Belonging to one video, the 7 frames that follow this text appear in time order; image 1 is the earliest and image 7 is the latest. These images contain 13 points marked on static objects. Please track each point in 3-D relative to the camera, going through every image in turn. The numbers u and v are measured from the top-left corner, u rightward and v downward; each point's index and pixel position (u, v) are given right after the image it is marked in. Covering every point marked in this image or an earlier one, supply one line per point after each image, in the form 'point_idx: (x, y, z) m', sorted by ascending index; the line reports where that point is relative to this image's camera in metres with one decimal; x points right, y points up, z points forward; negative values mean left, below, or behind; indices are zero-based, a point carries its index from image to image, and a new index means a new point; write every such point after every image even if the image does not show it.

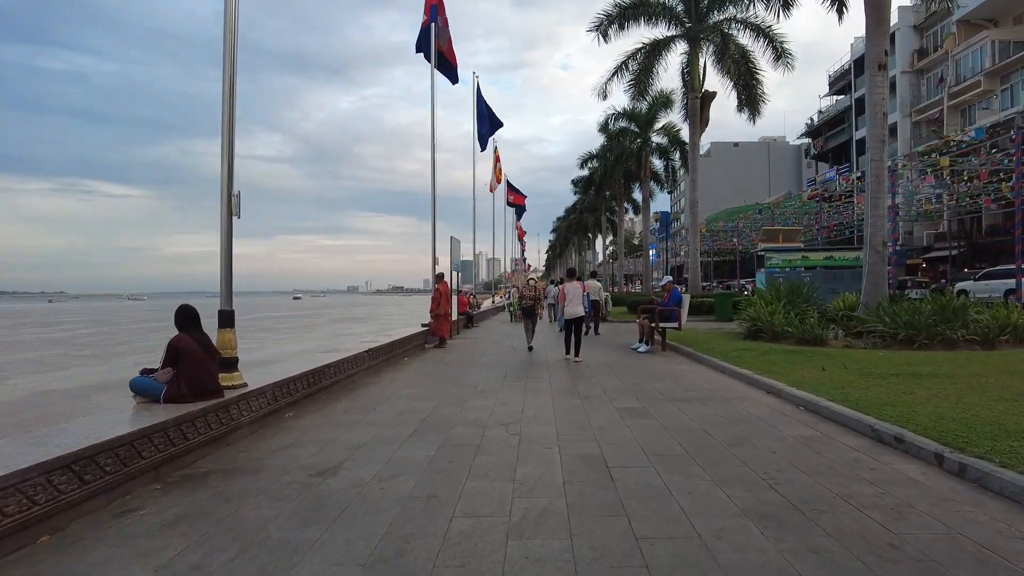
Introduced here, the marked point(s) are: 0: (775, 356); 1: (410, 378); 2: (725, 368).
0: (+4.8, -1.2, +12.2) m
1: (-1.7, -1.5, +10.9) m
2: (+3.5, -1.4, +11.1) m
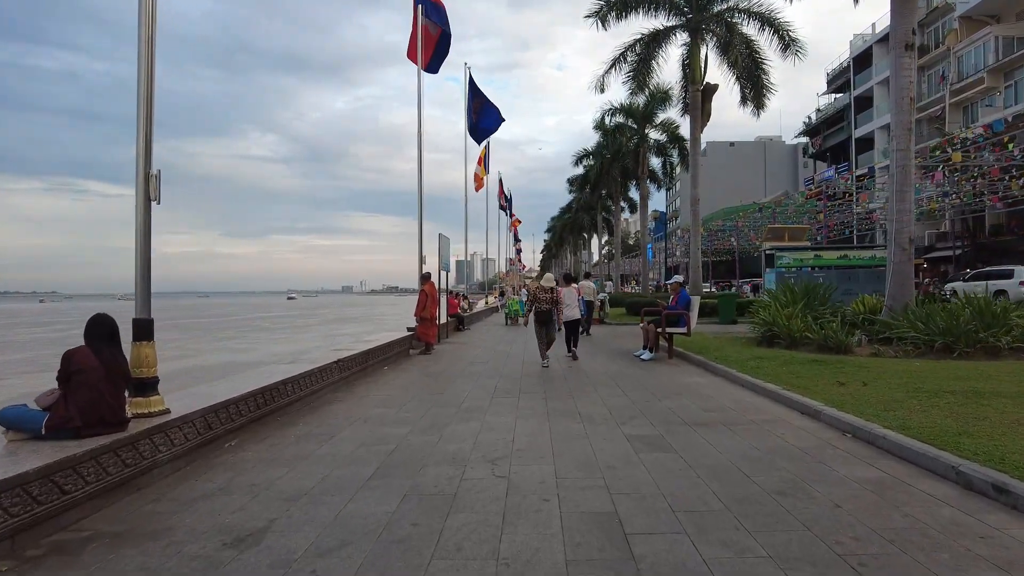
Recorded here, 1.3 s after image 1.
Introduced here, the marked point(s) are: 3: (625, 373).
0: (+4.6, -1.3, +10.9) m
1: (-1.8, -1.5, +9.6) m
2: (+3.4, -1.4, +9.8) m
3: (+1.9, -1.4, +11.5) m
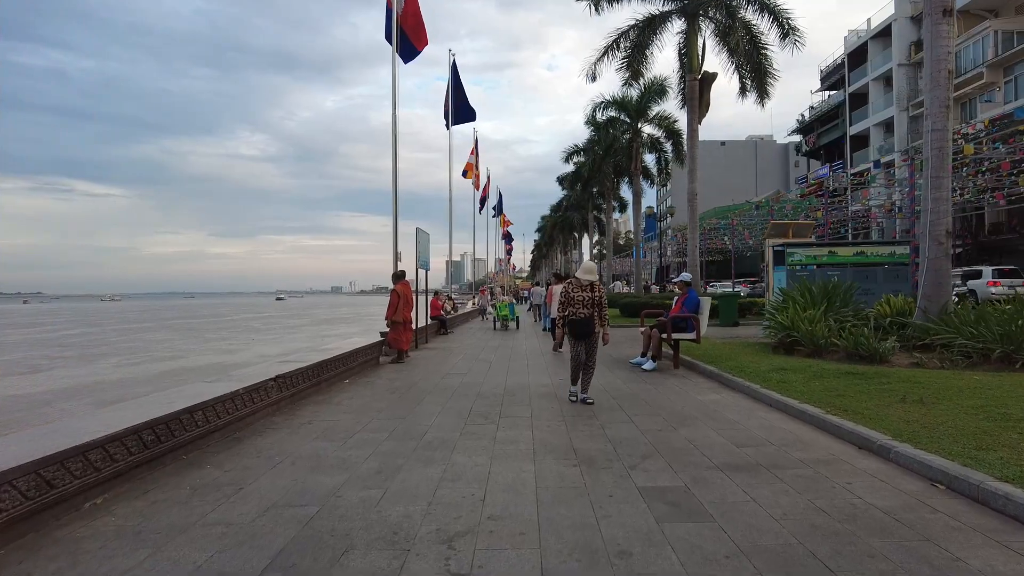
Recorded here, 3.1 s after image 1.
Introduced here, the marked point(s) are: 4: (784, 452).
0: (+4.4, -1.2, +9.2) m
1: (-2.0, -1.5, +7.8) m
2: (+3.1, -1.4, +8.0) m
3: (+1.7, -1.4, +9.8) m
4: (+2.3, -1.4, +5.8) m
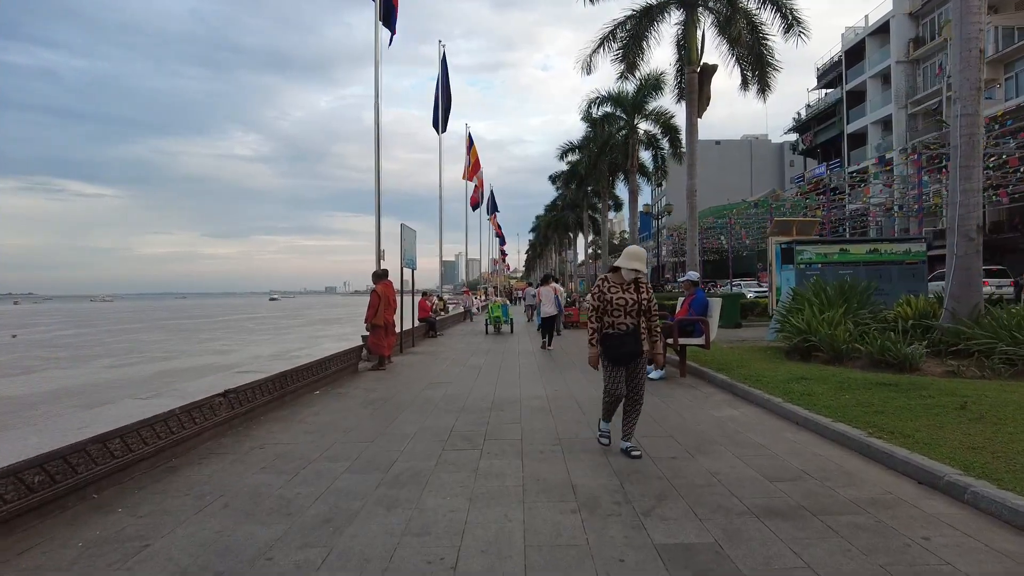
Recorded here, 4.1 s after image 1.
0: (+4.2, -1.2, +8.2) m
1: (-2.2, -1.5, +6.7) m
2: (+3.0, -1.4, +7.0) m
3: (+1.5, -1.4, +8.7) m
4: (+2.2, -1.4, +4.8) m
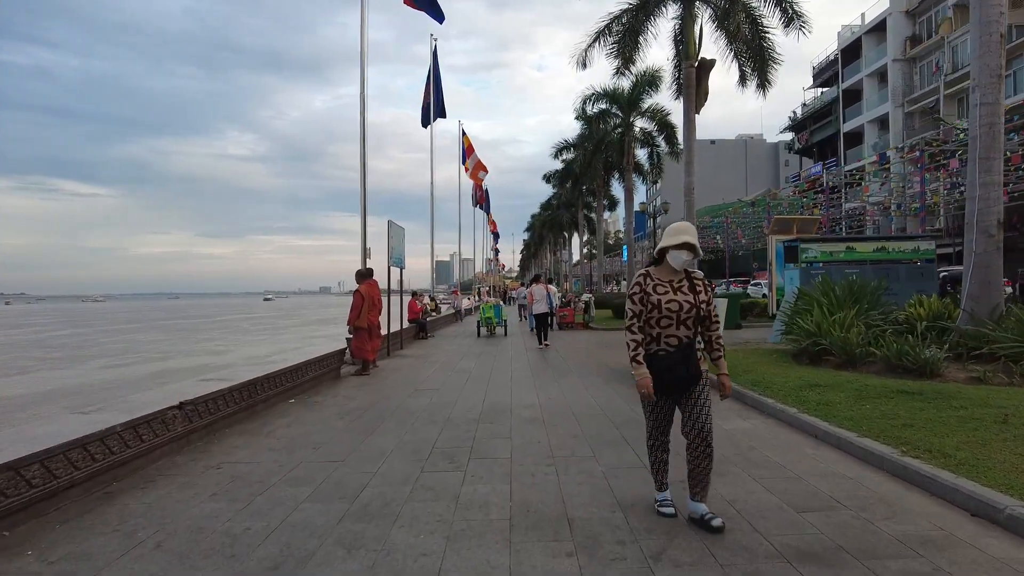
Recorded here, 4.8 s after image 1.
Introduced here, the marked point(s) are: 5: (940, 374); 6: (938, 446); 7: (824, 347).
0: (+4.1, -1.2, +7.5) m
1: (-2.3, -1.5, +5.9) m
2: (+2.9, -1.4, +6.3) m
3: (+1.4, -1.4, +8.0) m
4: (+2.1, -1.4, +4.1) m
5: (+5.7, -1.1, +9.0) m
6: (+3.4, -1.3, +5.4) m
7: (+4.9, -0.9, +10.5) m
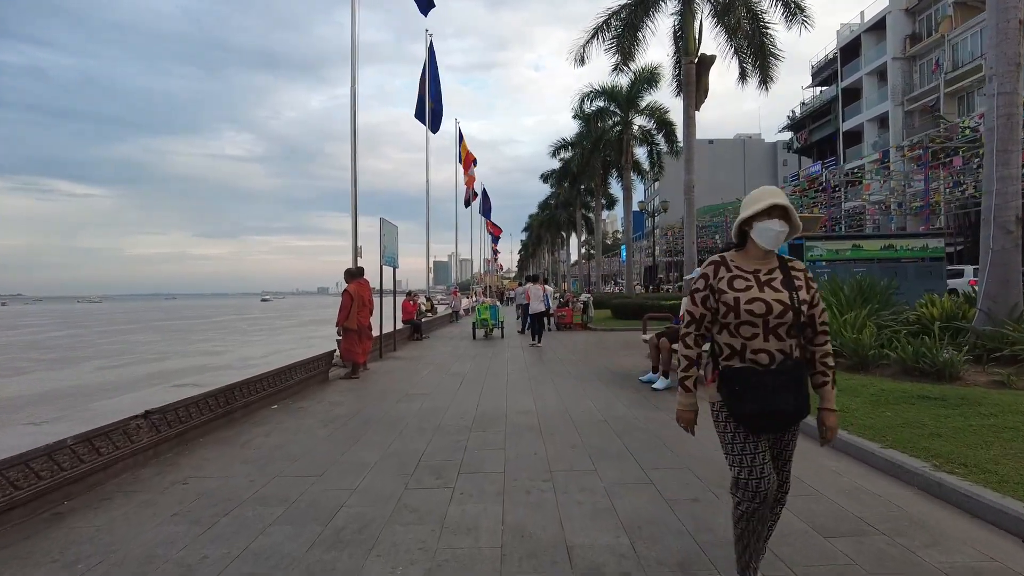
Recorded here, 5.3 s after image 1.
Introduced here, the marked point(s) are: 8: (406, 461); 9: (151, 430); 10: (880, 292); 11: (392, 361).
0: (+4.1, -1.2, +7.0) m
1: (-2.3, -1.5, +5.4) m
2: (+2.8, -1.4, +5.8) m
3: (+1.3, -1.4, +7.5) m
4: (+2.1, -1.4, +3.6) m
5: (+5.6, -1.1, +8.5) m
6: (+3.4, -1.3, +4.9) m
7: (+4.8, -0.9, +10.0) m
8: (-0.9, -1.5, +5.6) m
9: (-3.2, -1.3, +5.9) m
10: (+6.4, -0.1, +11.6) m
11: (-2.5, -1.5, +13.8) m
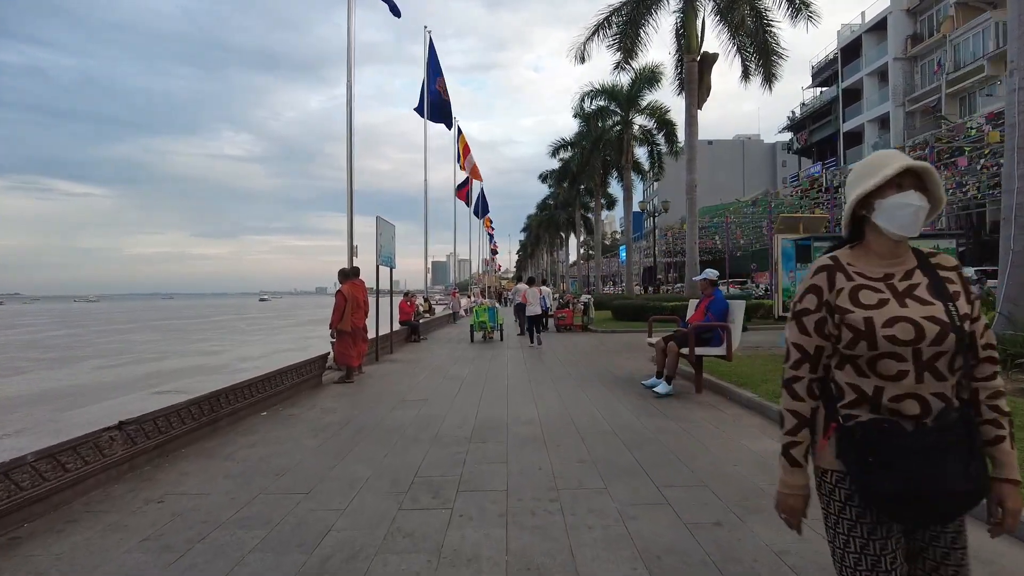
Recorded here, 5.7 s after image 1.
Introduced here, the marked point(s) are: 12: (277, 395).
0: (+4.1, -1.3, +6.6) m
1: (-2.3, -1.5, +5.0) m
2: (+2.9, -1.4, +5.4) m
3: (+1.4, -1.4, +7.1) m
4: (+2.1, -1.4, +3.2) m
5: (+5.6, -1.2, +8.1) m
6: (+3.4, -1.3, +4.5) m
7: (+4.8, -0.9, +9.6) m
8: (-0.9, -1.5, +5.2) m
9: (-3.2, -1.3, +5.5) m
10: (+6.4, -0.1, +11.2) m
11: (-2.5, -1.5, +13.4) m
12: (-3.1, -1.4, +9.1) m
